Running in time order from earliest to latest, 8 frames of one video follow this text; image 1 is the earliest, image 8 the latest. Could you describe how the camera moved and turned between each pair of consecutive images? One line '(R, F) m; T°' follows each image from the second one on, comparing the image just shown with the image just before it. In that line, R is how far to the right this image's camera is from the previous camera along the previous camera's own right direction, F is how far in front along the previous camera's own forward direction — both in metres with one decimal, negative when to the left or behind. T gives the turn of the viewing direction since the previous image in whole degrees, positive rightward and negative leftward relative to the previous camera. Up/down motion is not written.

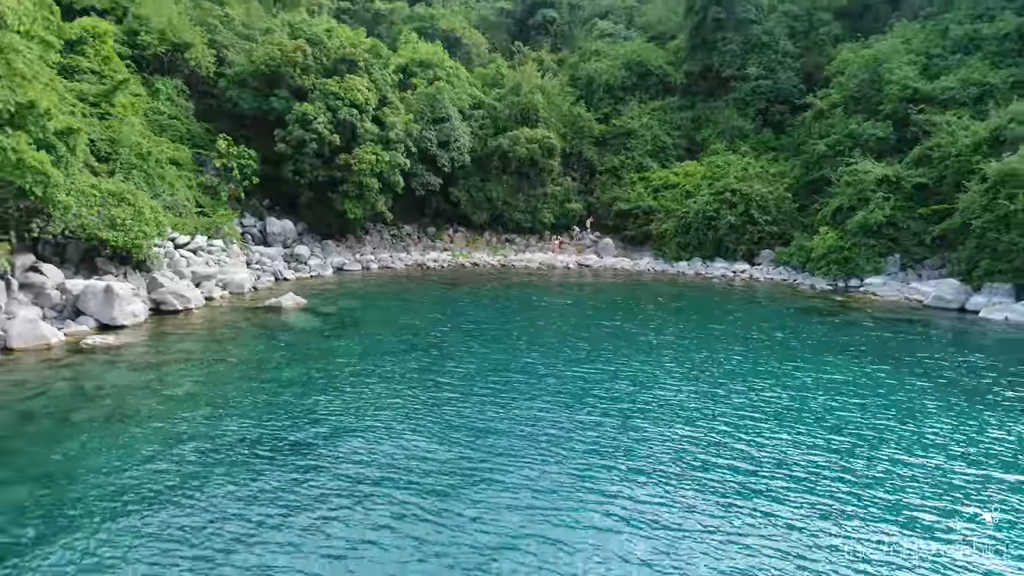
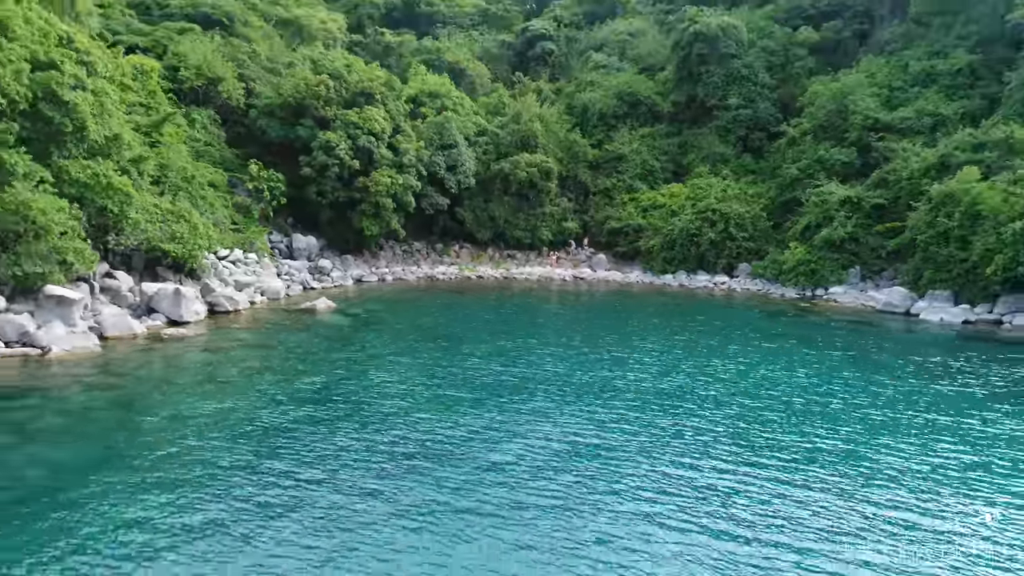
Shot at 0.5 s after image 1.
(-0.1, -3.3) m; 0°
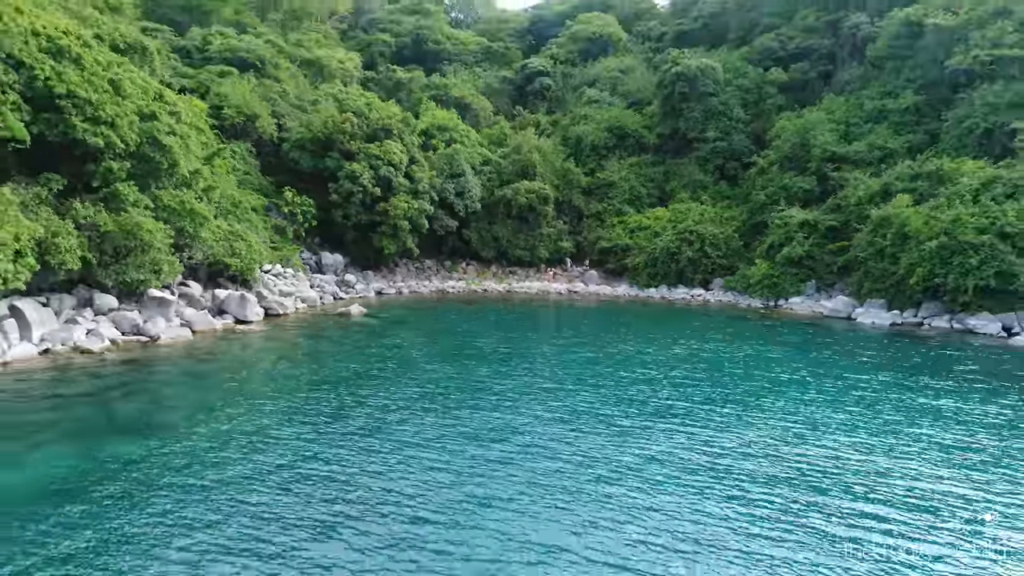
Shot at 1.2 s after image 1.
(-0.1, -4.8) m; 0°
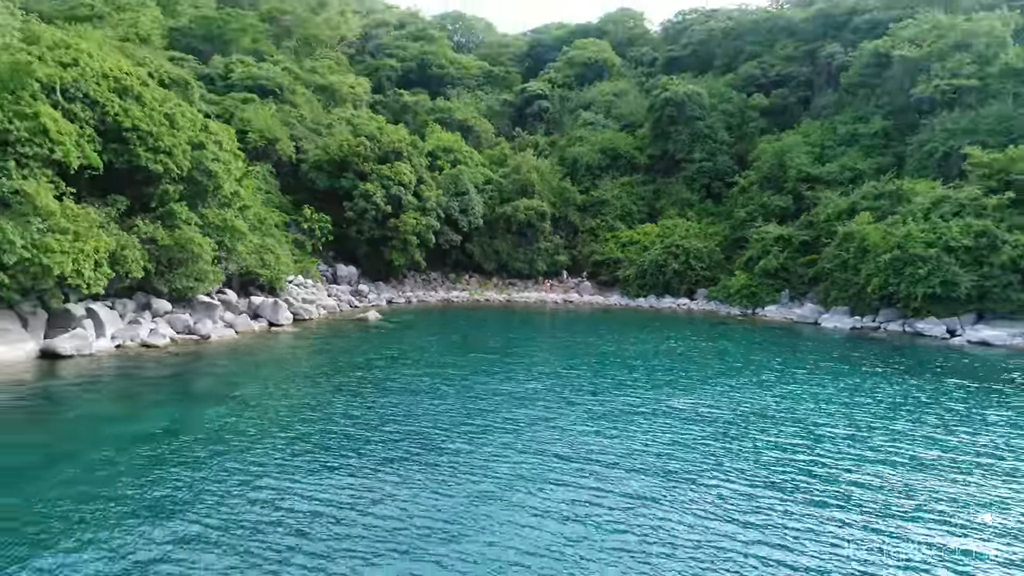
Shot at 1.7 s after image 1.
(0.0, -3.4) m; 0°
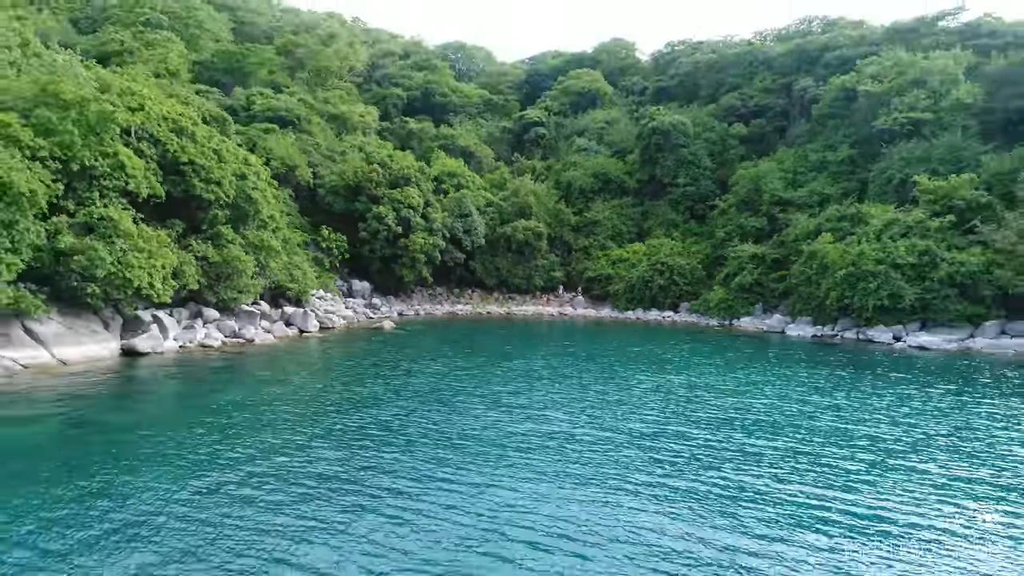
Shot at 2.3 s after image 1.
(-0.1, -4.1) m; 0°
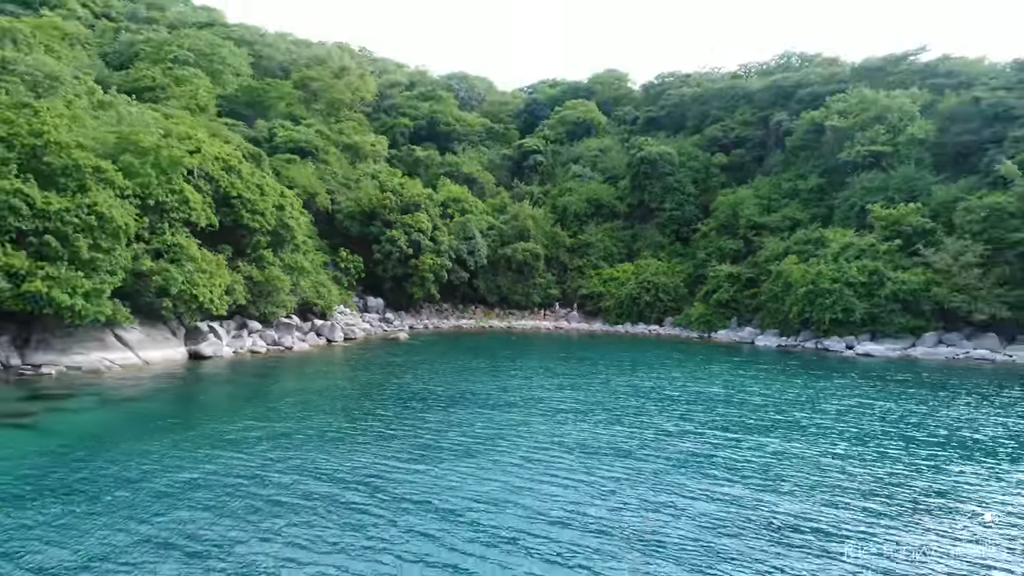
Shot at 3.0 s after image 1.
(-0.1, -4.9) m; 0°
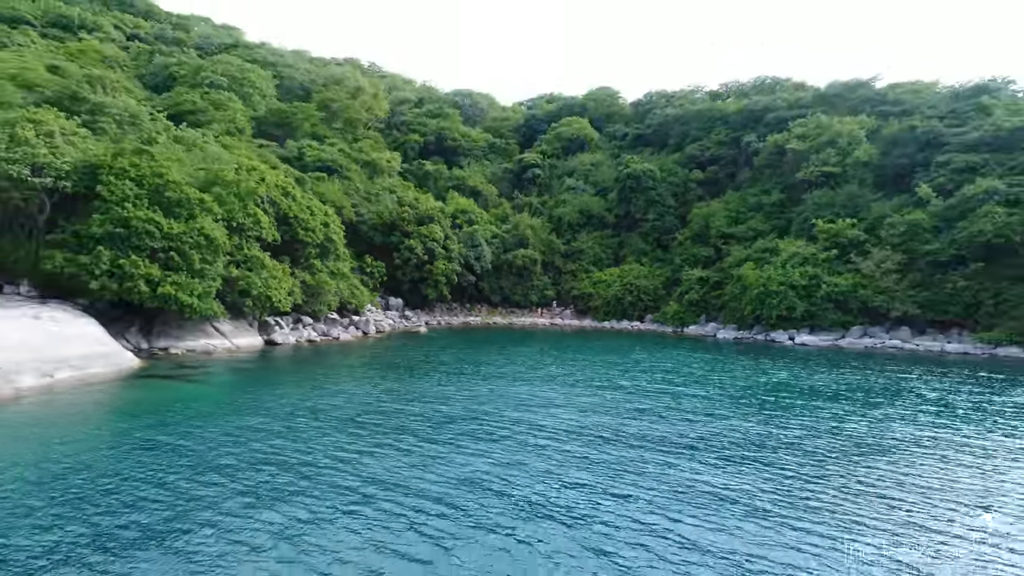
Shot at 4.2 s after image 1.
(-0.2, -8.3) m; 0°
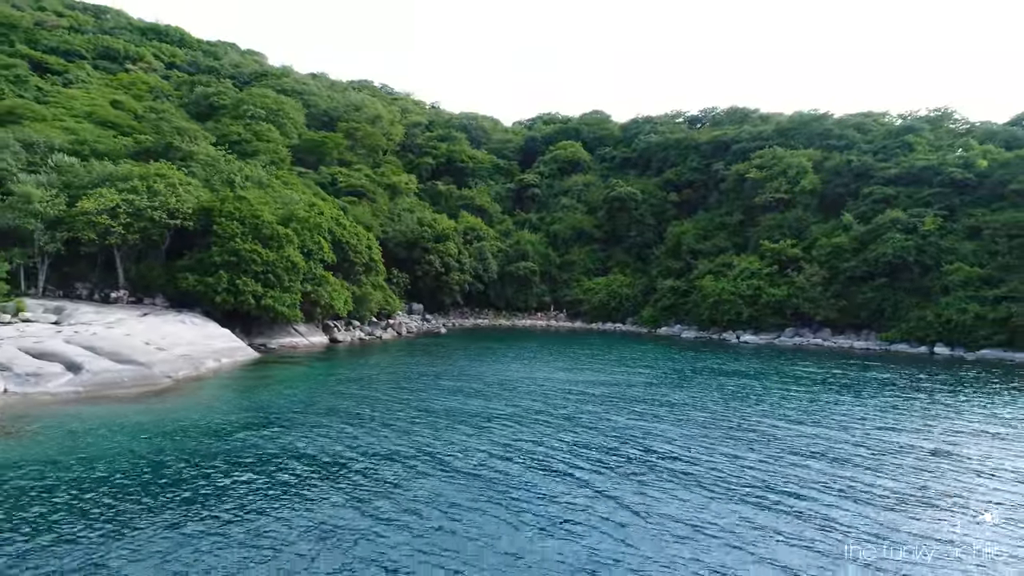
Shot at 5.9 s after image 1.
(-0.4, -11.8) m; 0°
